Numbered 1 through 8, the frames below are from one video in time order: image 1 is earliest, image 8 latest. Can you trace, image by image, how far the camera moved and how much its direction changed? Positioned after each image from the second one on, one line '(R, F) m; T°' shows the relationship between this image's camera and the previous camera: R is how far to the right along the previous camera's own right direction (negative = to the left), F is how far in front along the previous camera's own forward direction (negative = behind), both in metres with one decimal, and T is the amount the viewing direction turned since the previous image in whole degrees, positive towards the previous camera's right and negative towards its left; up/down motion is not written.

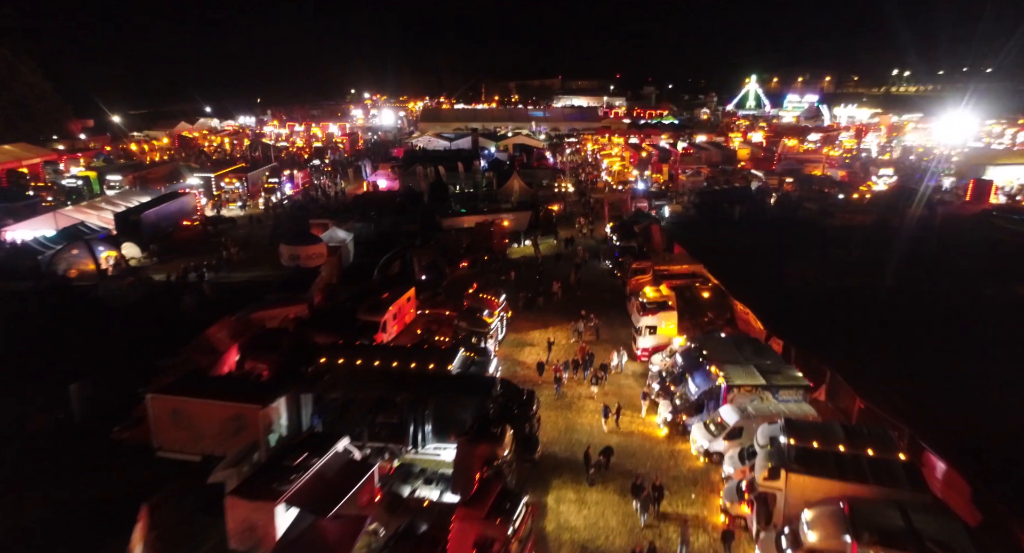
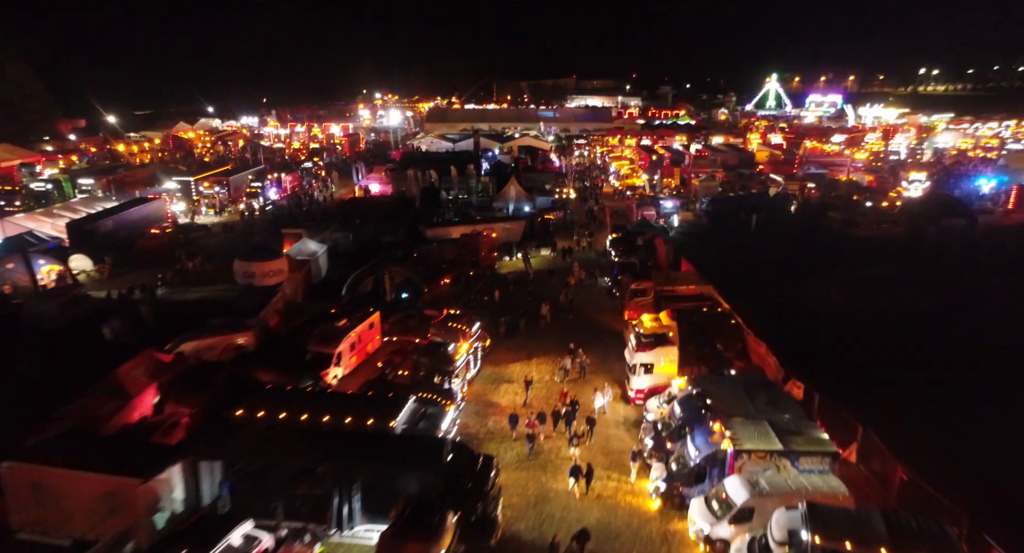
(+0.5, +1.1) m; -2°
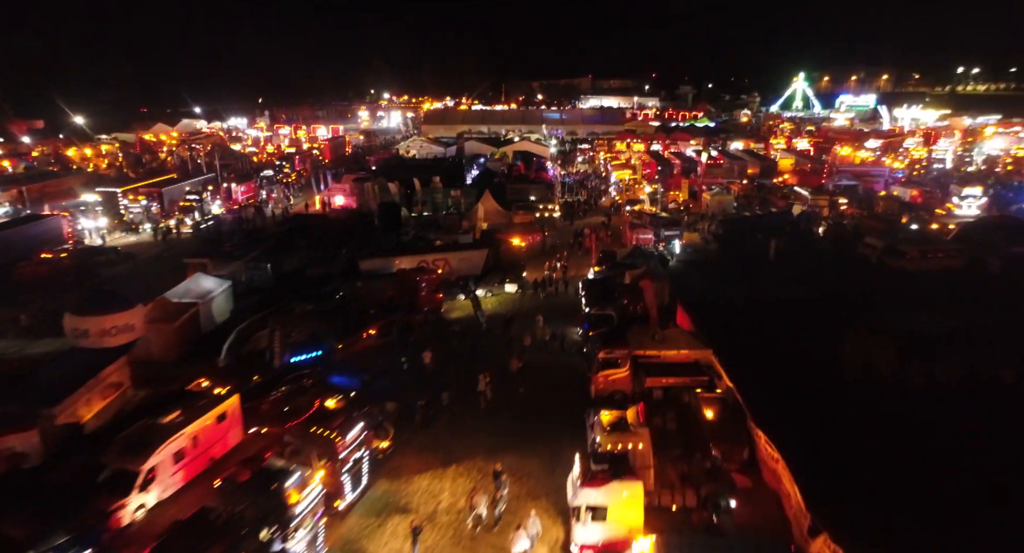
(+1.1, +2.2) m; -2°
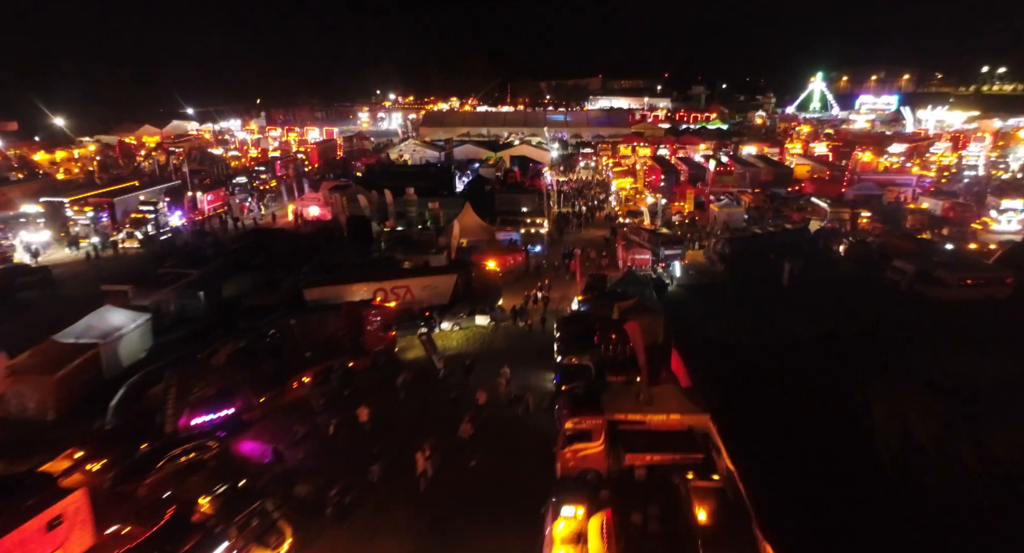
(+0.6, +1.3) m; -1°
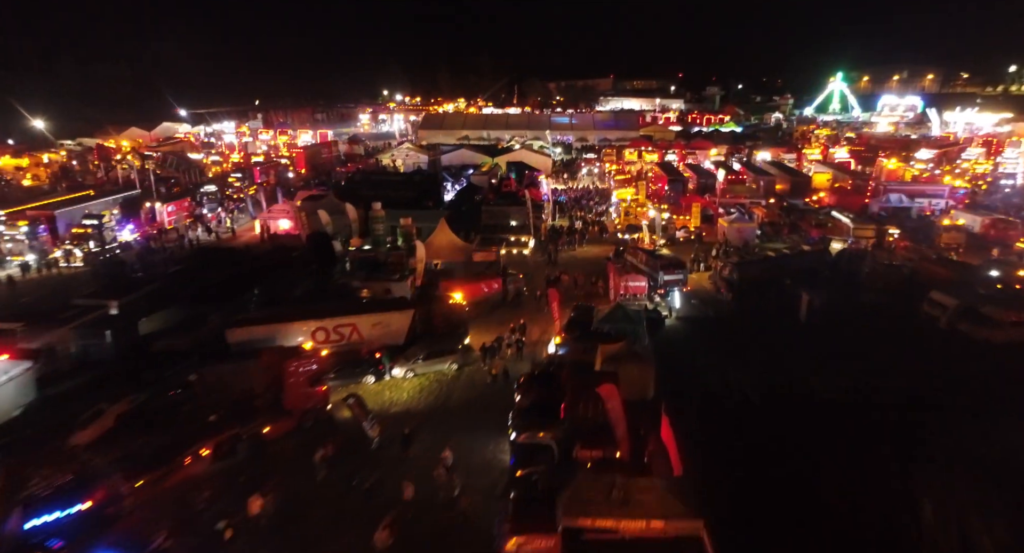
(+0.6, +1.3) m; -1°
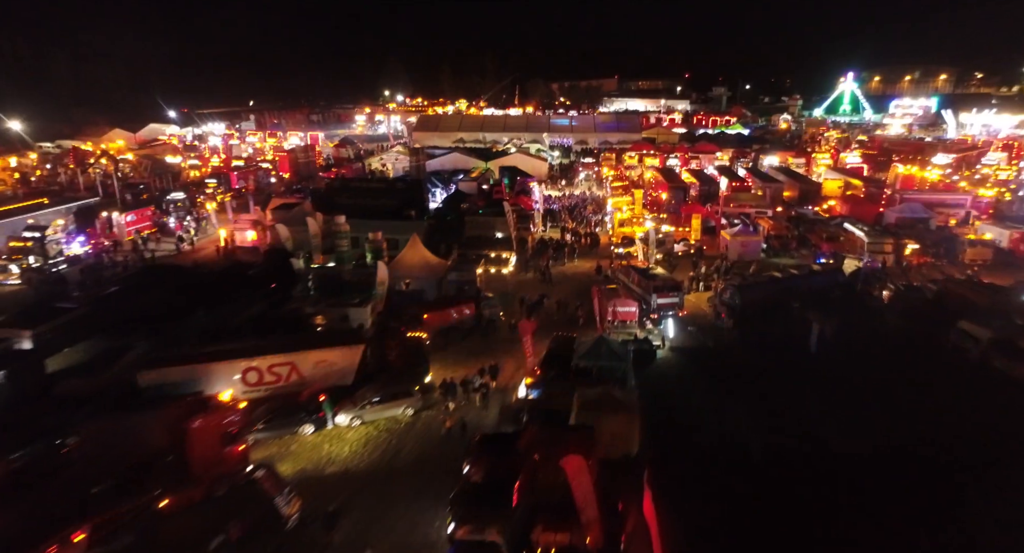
(+0.5, +1.0) m; -1°
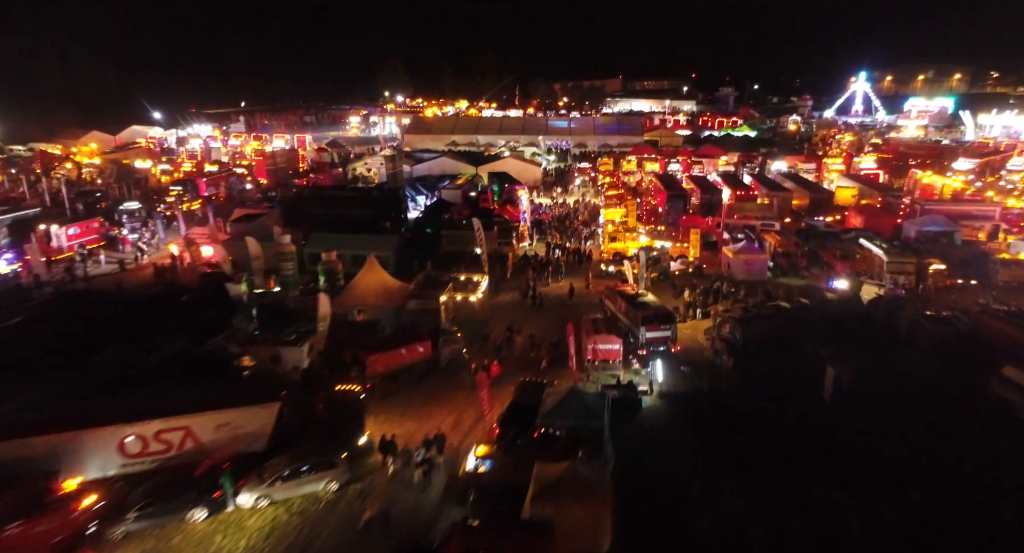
(+0.6, +1.2) m; -1°
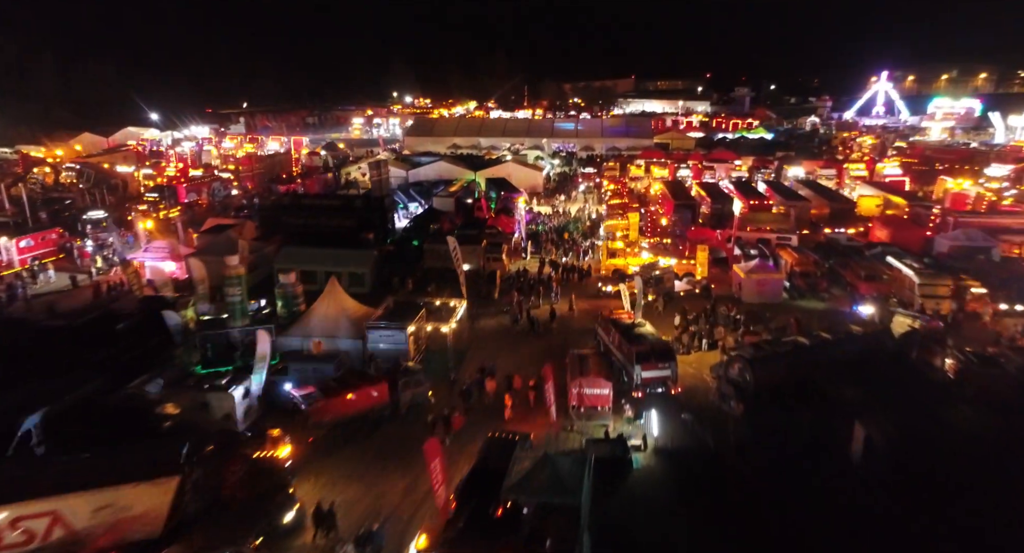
(+0.5, +1.0) m; -1°
